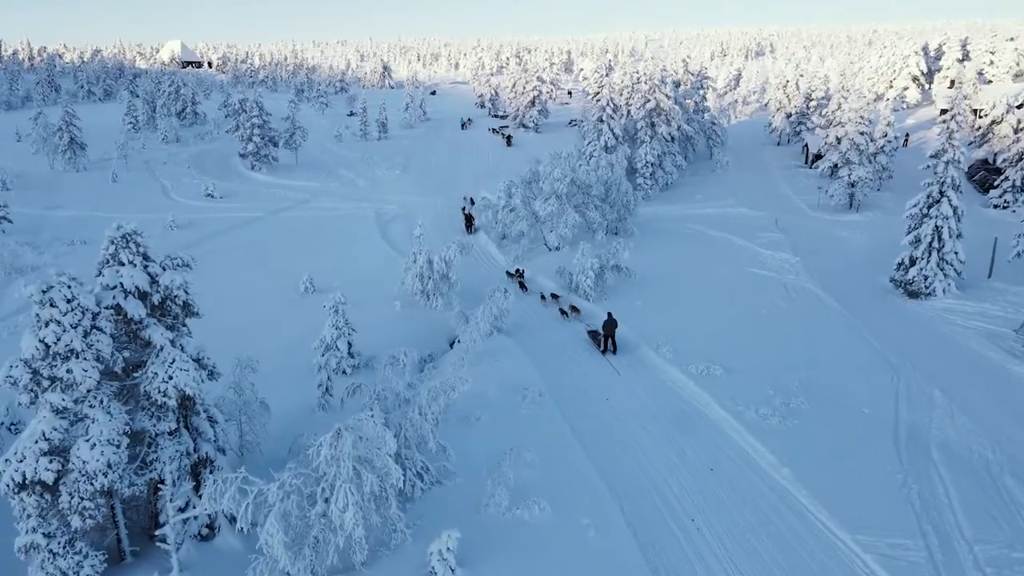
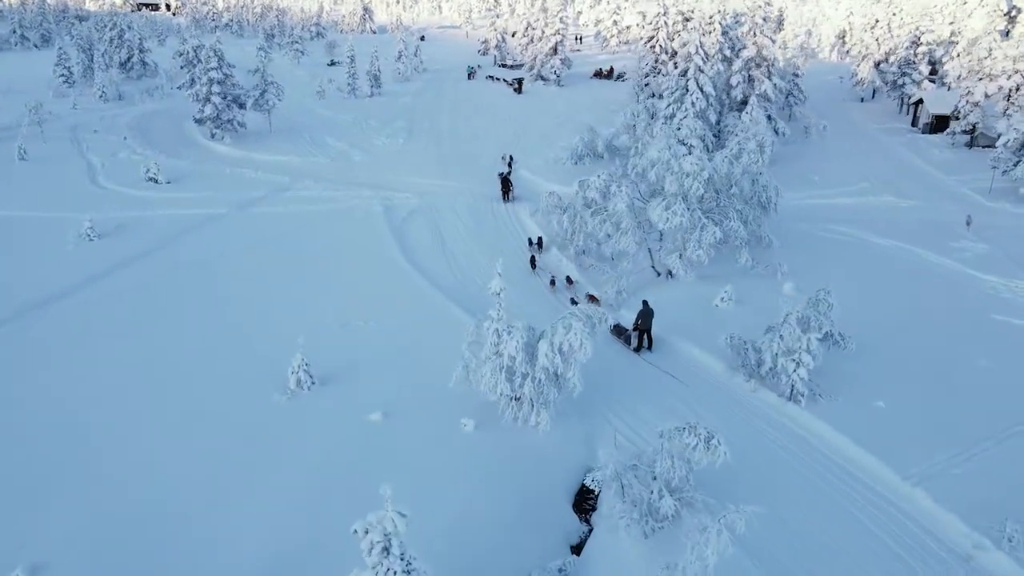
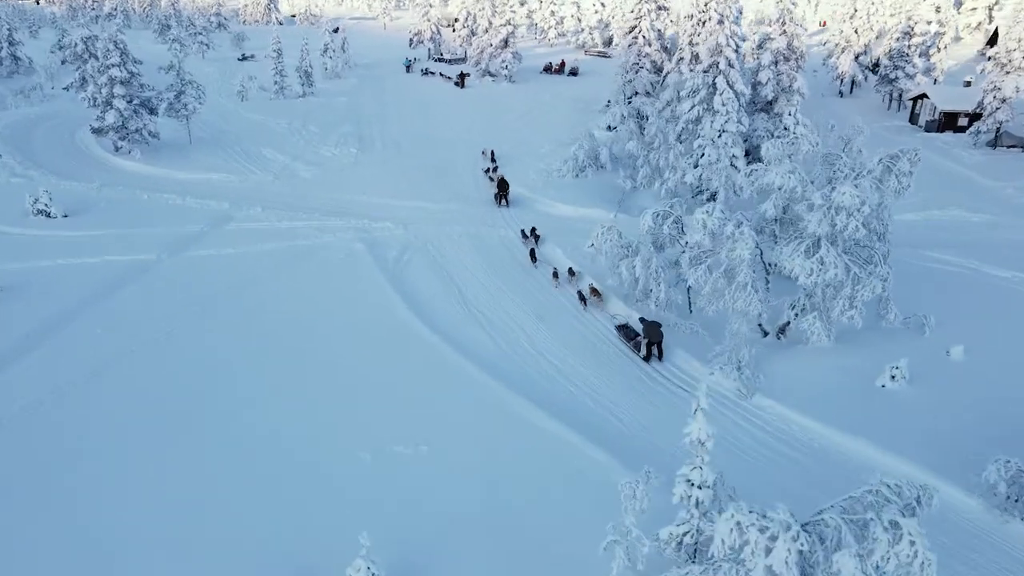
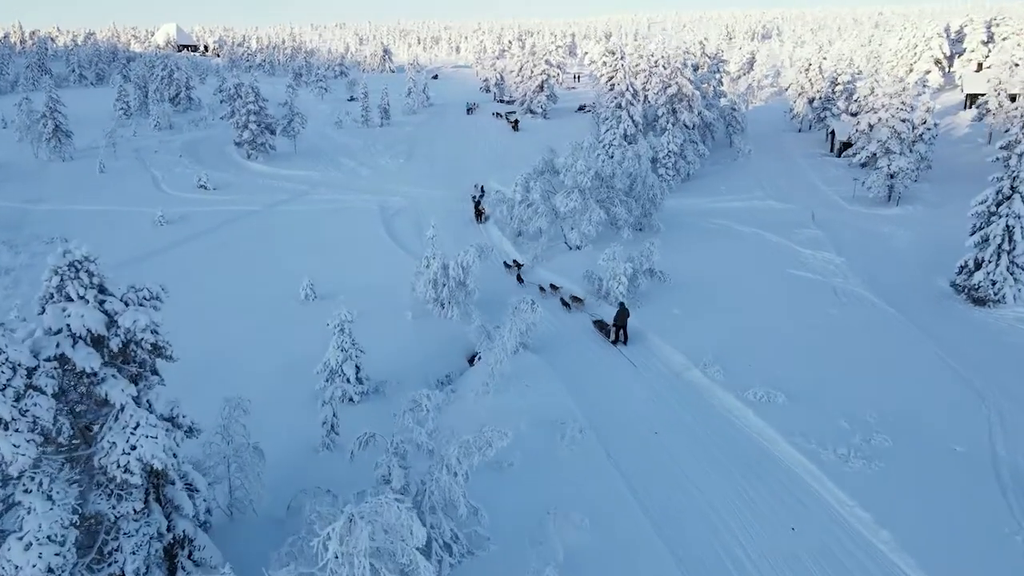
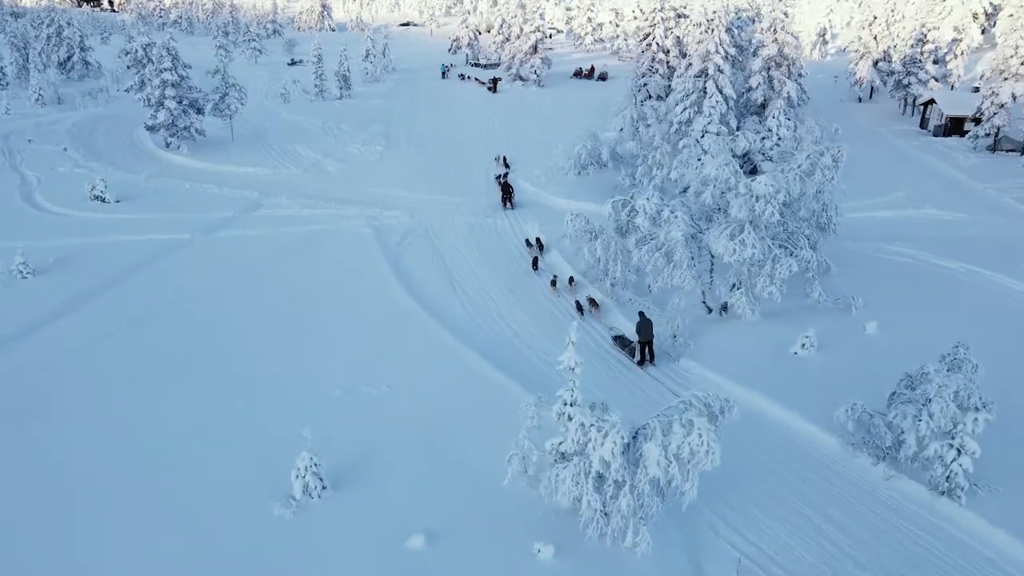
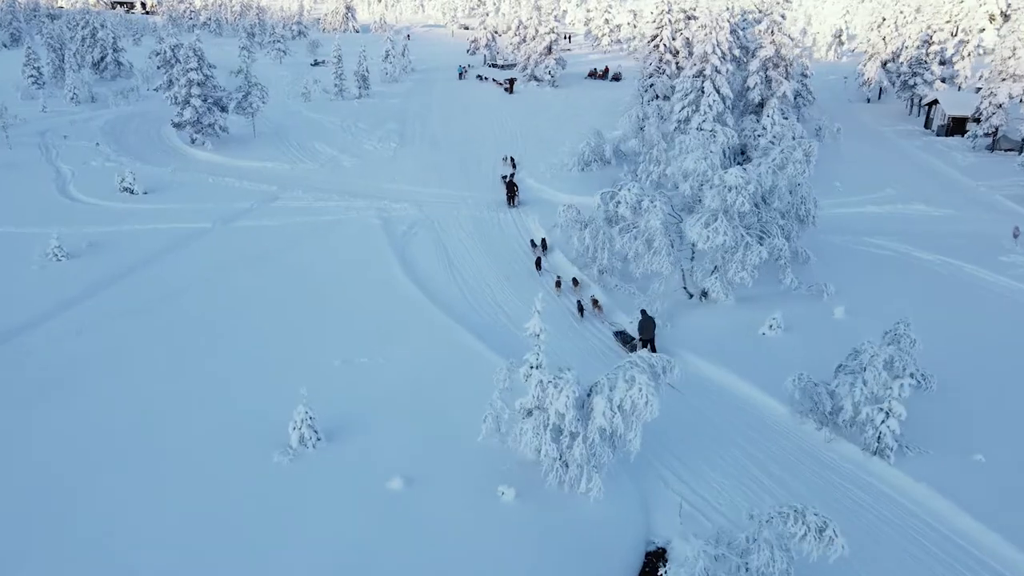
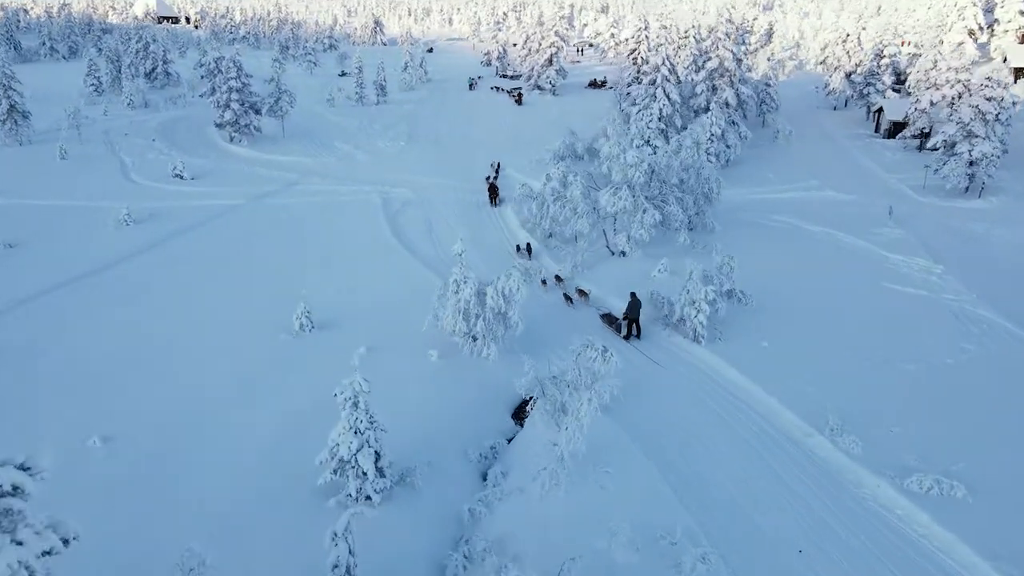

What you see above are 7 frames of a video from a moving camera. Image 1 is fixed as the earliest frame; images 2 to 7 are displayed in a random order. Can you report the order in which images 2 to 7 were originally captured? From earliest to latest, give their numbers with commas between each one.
4, 7, 2, 6, 5, 3
